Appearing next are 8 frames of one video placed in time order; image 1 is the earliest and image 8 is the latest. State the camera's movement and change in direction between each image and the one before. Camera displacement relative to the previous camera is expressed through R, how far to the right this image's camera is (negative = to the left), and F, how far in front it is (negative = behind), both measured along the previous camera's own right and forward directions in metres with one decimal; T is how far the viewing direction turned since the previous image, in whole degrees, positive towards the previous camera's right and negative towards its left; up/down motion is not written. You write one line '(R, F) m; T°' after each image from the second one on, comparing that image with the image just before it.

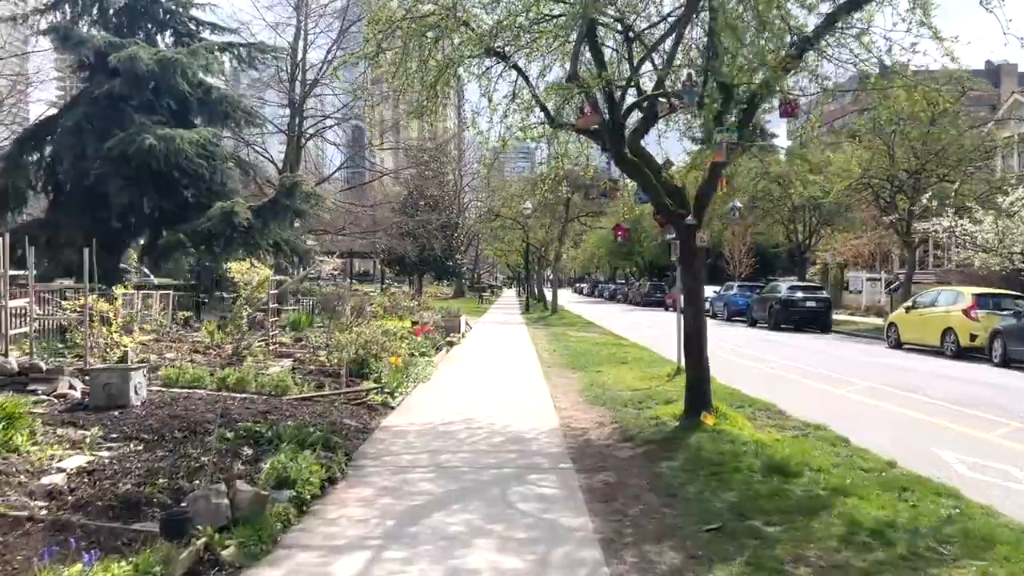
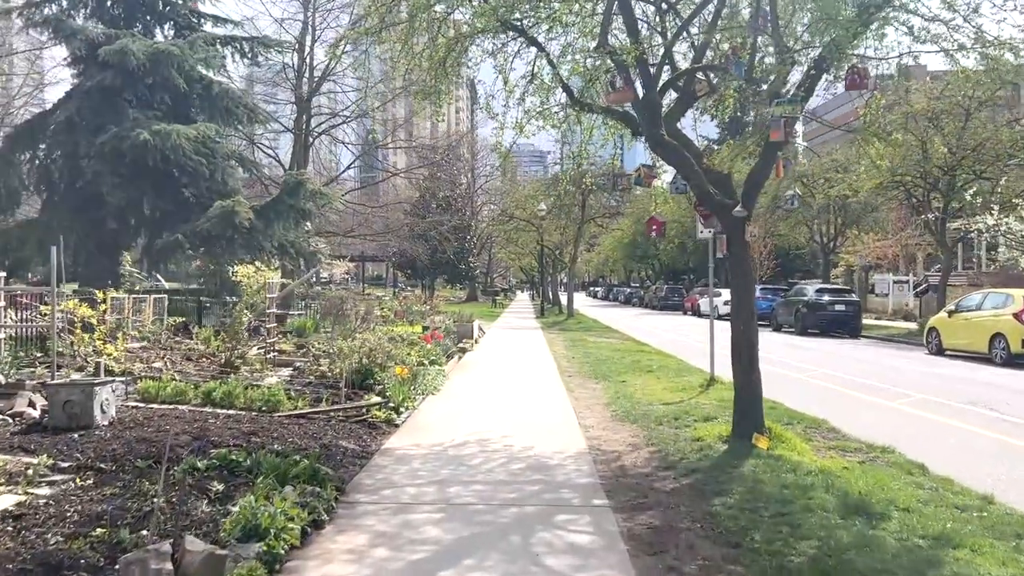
(-0.1, +1.0) m; -1°
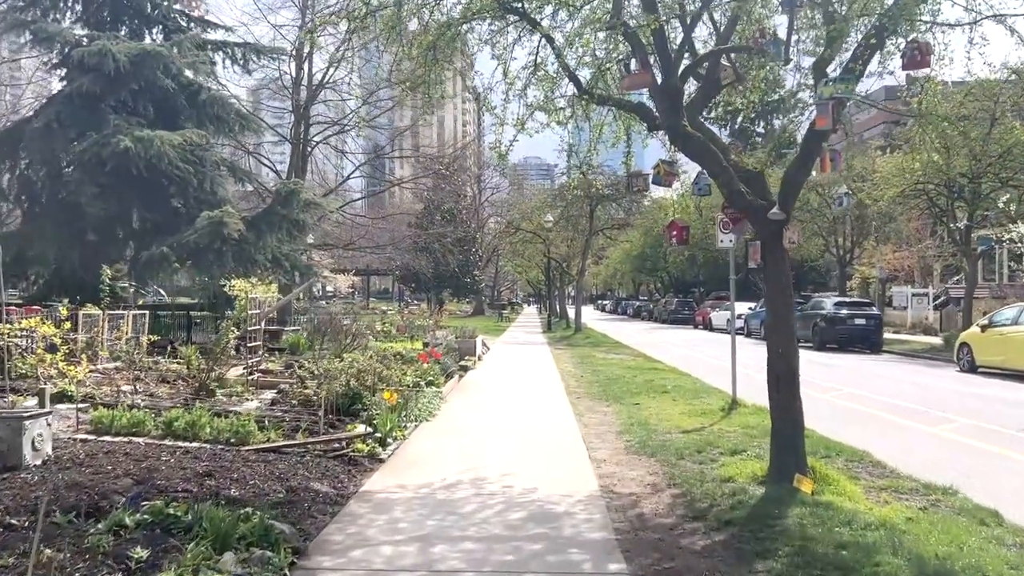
(+0.1, +1.0) m; -1°
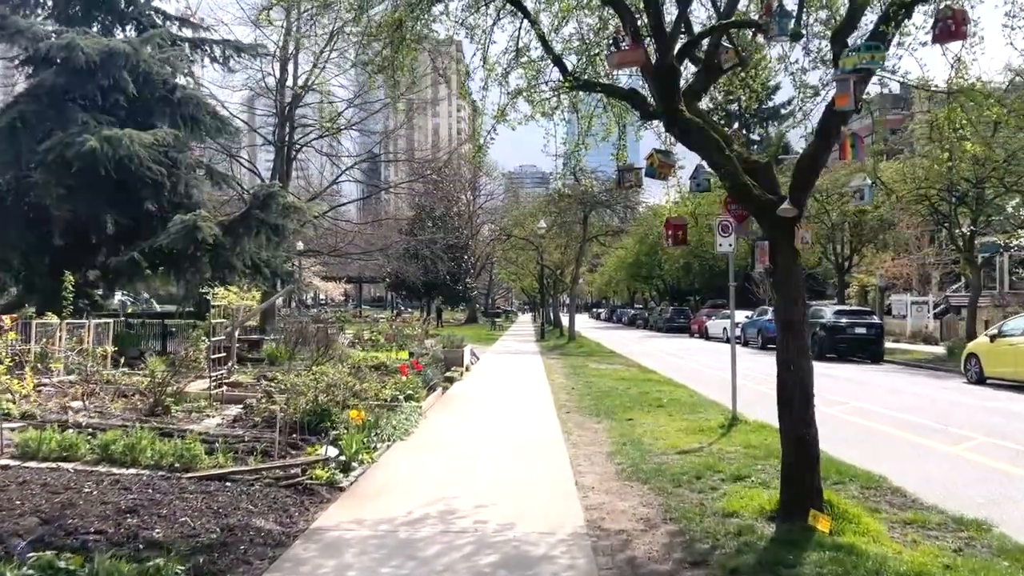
(+0.1, +0.8) m; 0°
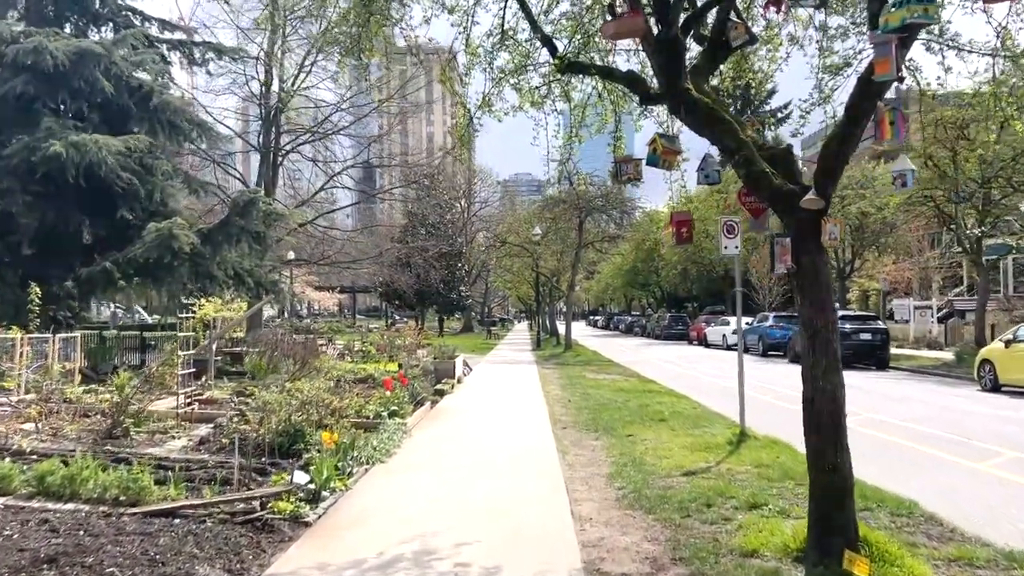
(+0.1, +0.7) m; 0°
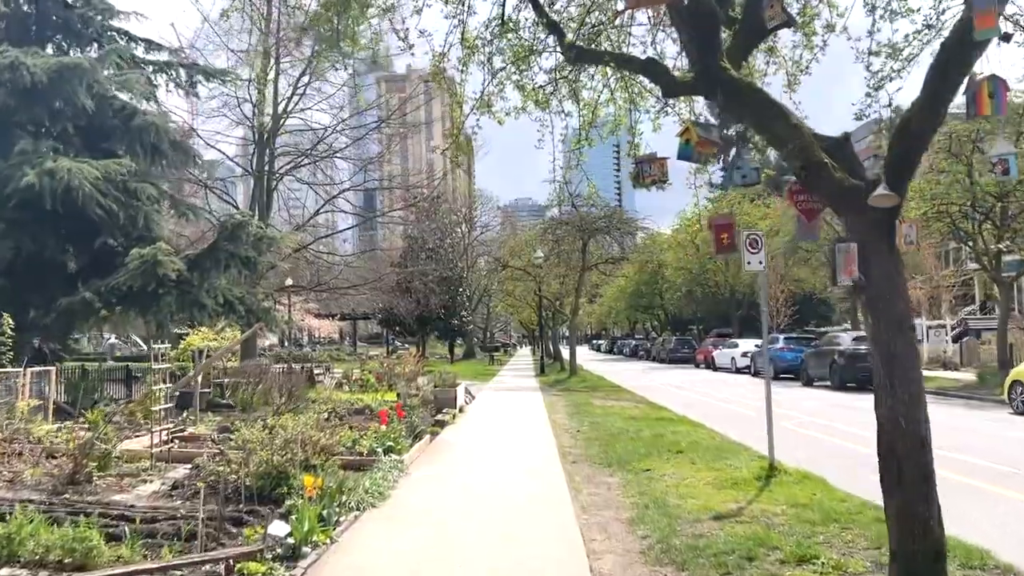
(0.0, +0.8) m; 0°
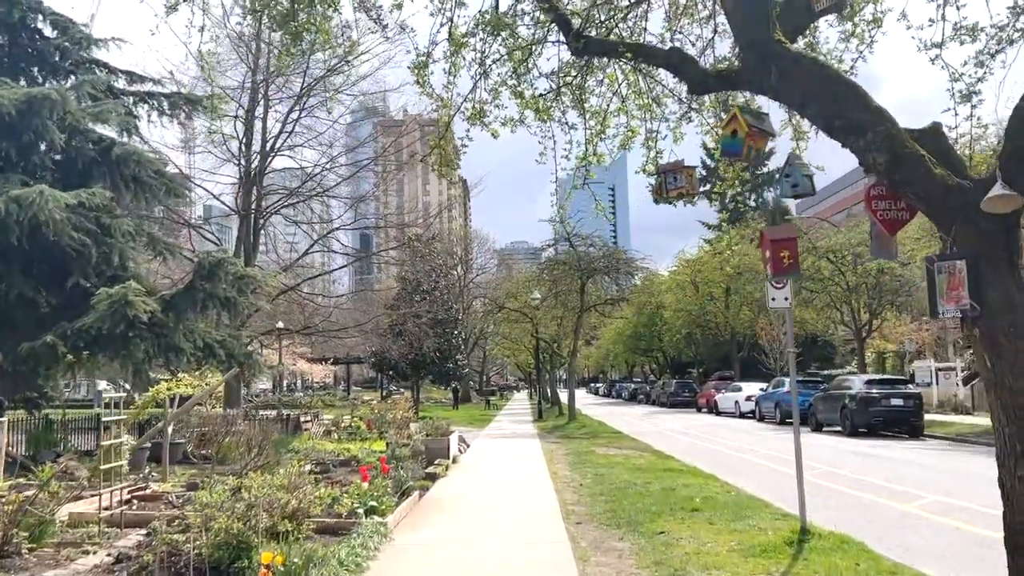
(0.0, +0.9) m; 0°
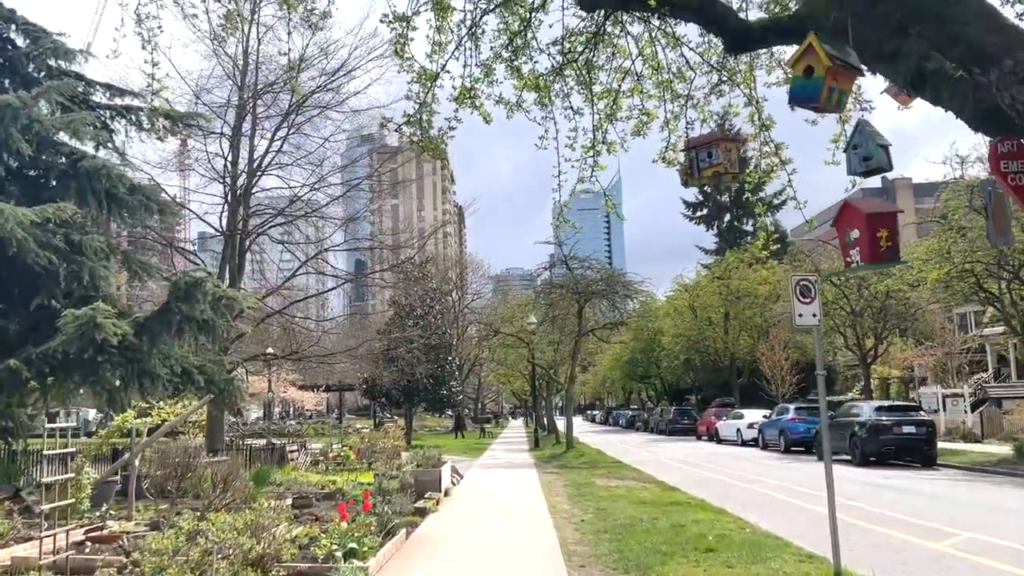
(0.0, +0.8) m; 0°
